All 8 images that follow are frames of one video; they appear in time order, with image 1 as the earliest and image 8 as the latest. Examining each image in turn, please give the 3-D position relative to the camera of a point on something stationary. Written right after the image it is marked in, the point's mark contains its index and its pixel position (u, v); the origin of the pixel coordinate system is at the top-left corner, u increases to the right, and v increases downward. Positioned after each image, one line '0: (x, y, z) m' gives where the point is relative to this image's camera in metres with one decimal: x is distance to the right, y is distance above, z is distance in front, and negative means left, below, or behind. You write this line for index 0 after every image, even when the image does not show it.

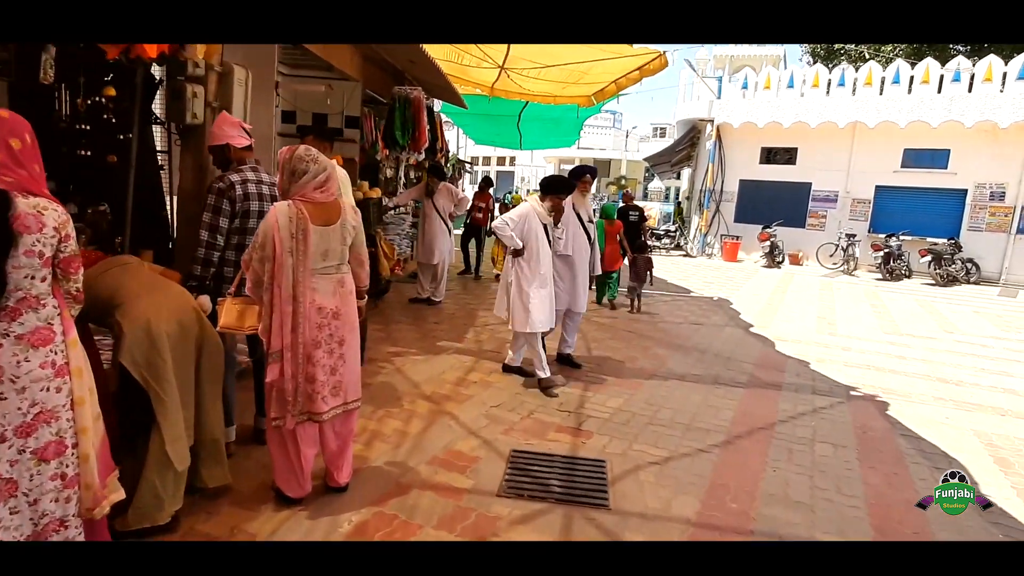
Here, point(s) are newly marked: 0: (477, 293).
0: (-0.5, -0.1, +8.6) m
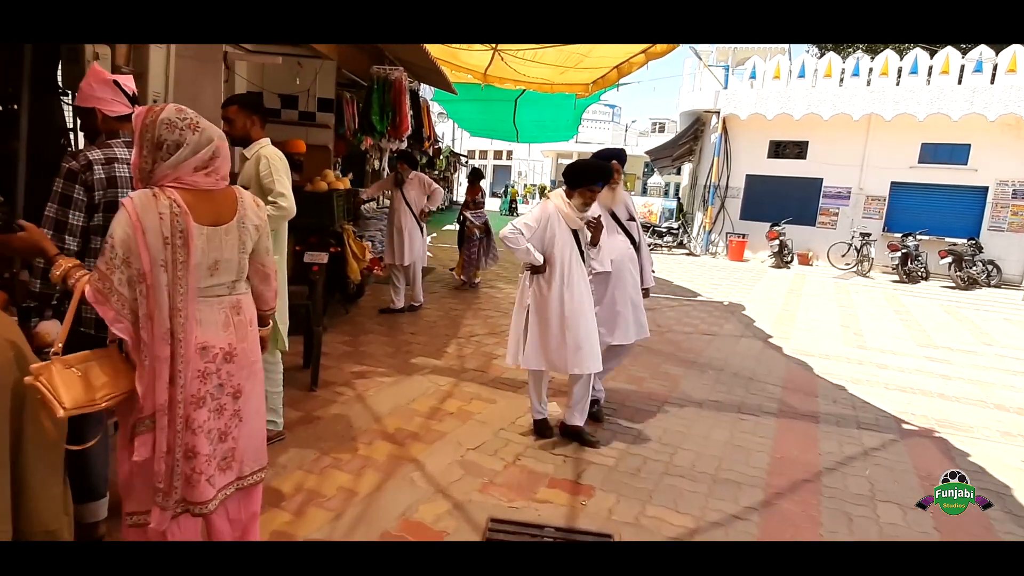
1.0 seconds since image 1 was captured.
0: (-0.6, -0.2, +7.8) m
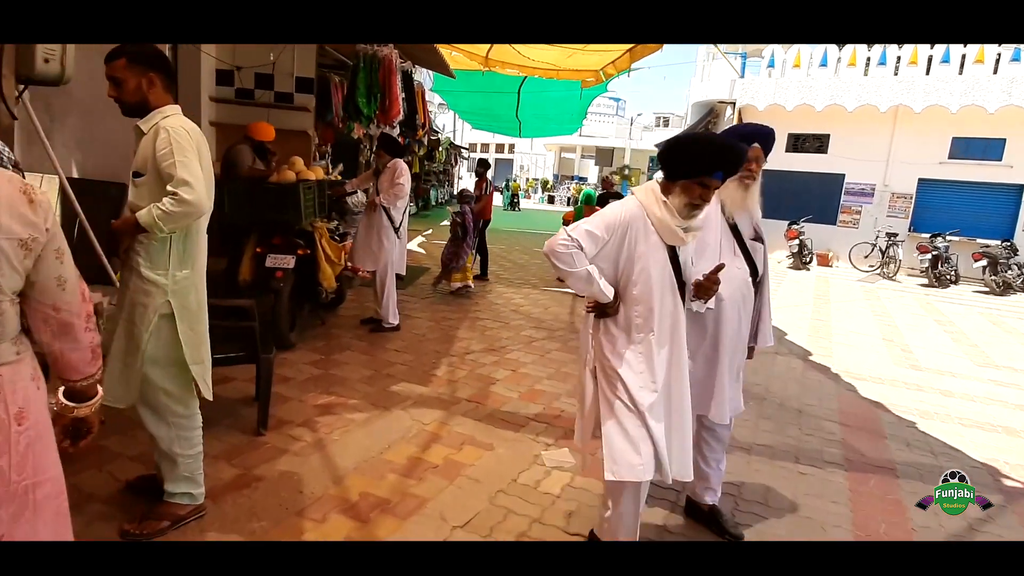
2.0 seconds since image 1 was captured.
0: (-0.6, -0.2, +6.9) m
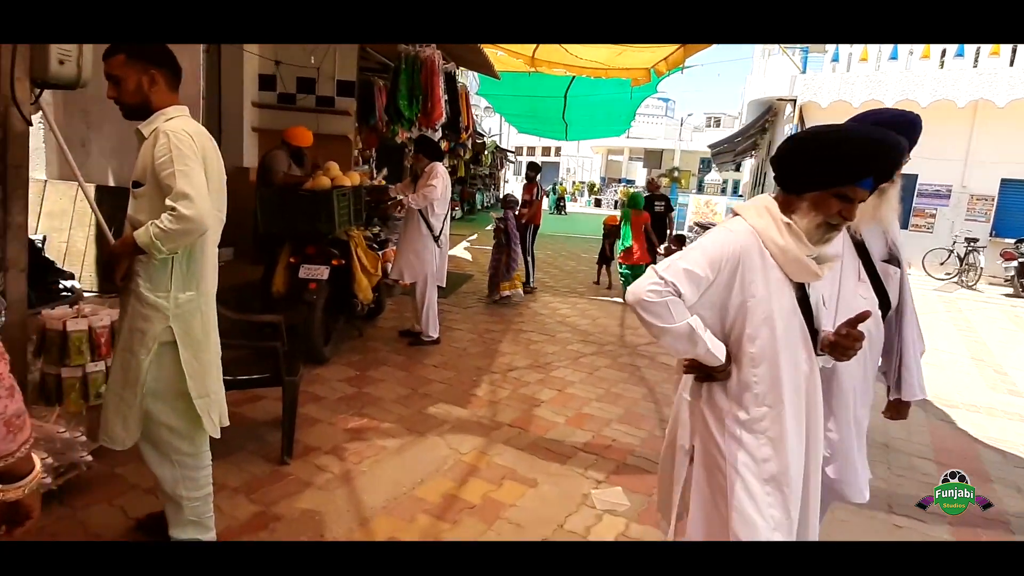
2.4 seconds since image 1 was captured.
0: (-0.1, -0.3, +6.6) m
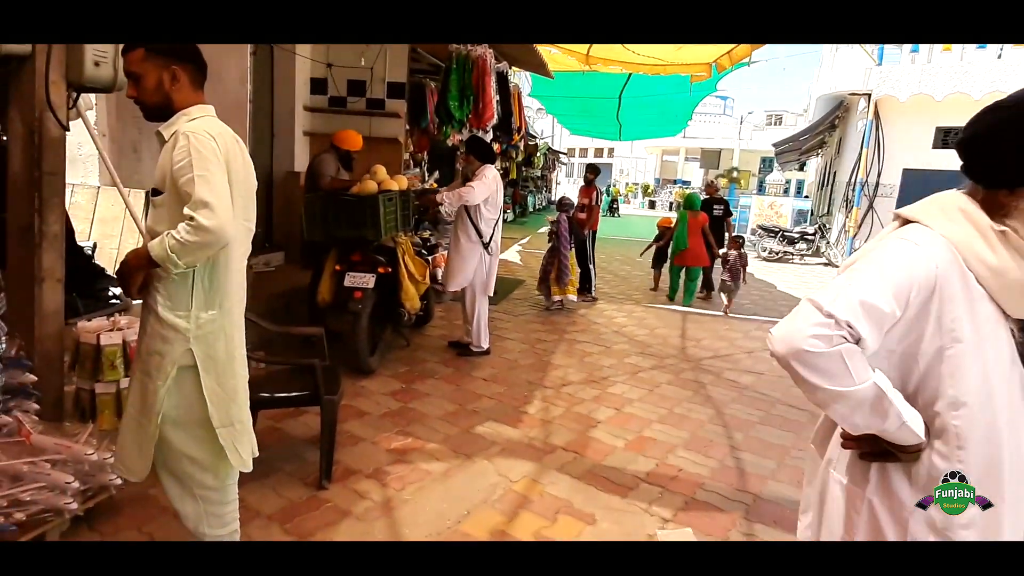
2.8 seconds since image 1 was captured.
0: (+0.5, -0.4, +6.3) m
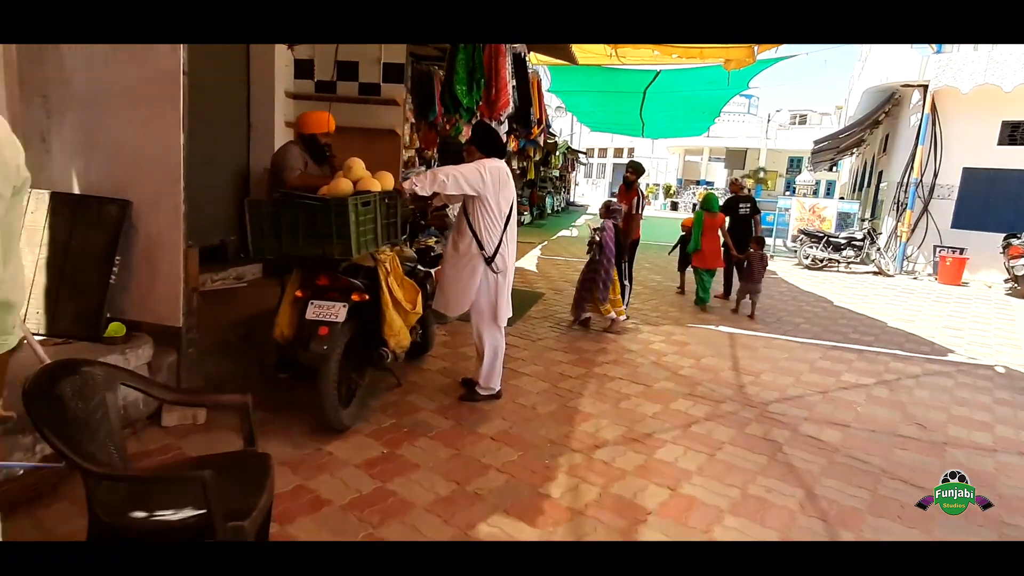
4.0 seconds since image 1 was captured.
0: (+0.6, -0.6, +5.2) m
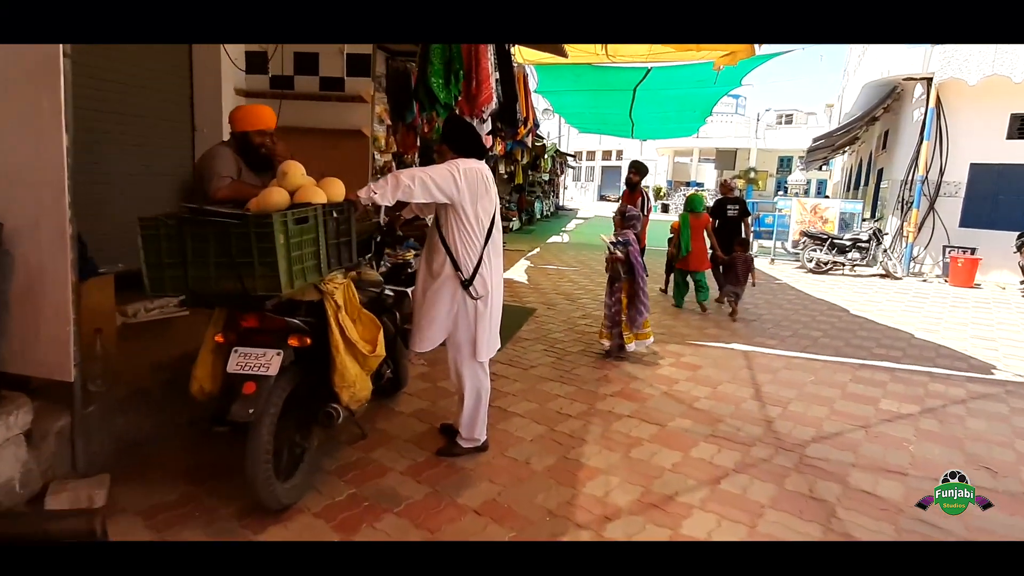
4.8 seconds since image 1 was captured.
0: (+0.5, -0.8, +4.5) m
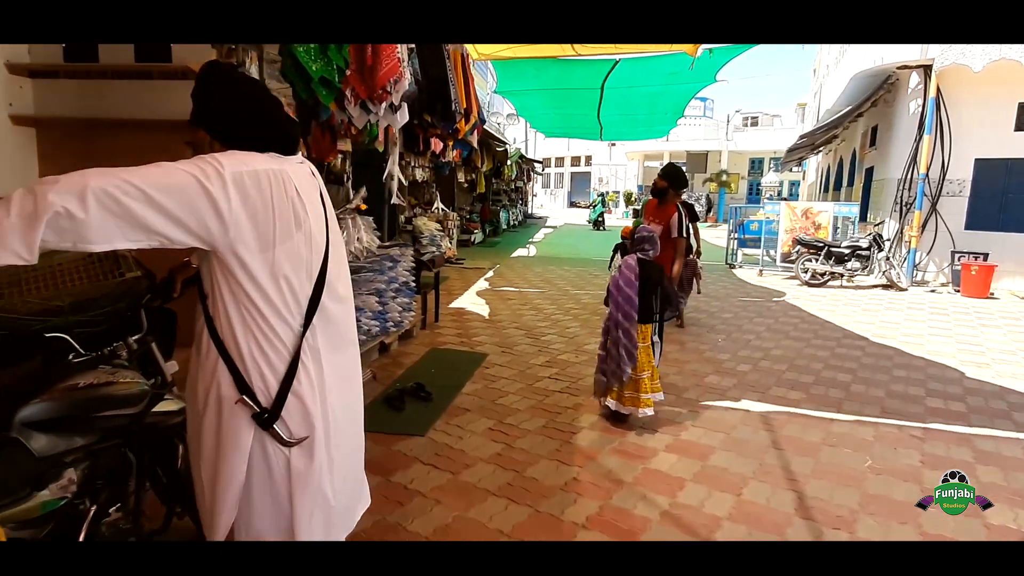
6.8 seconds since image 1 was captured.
0: (+0.1, -1.1, +2.9) m
